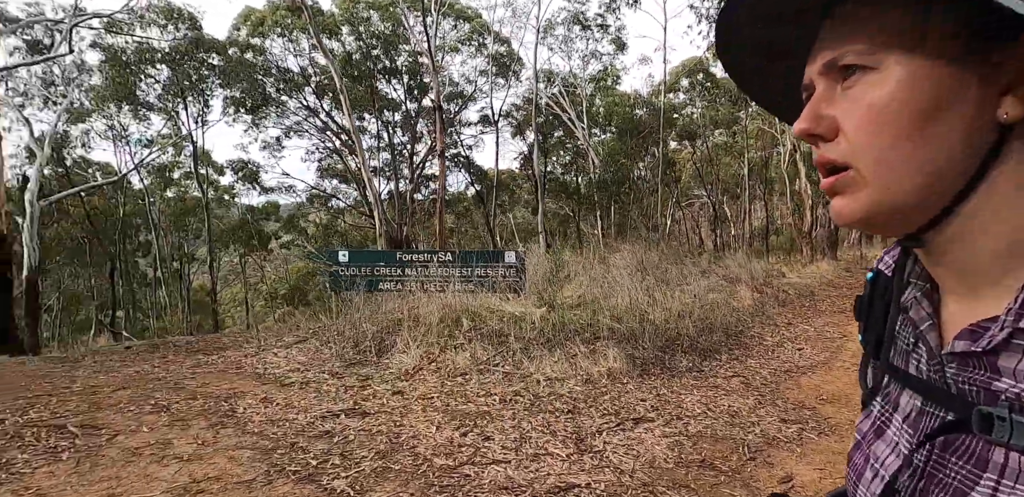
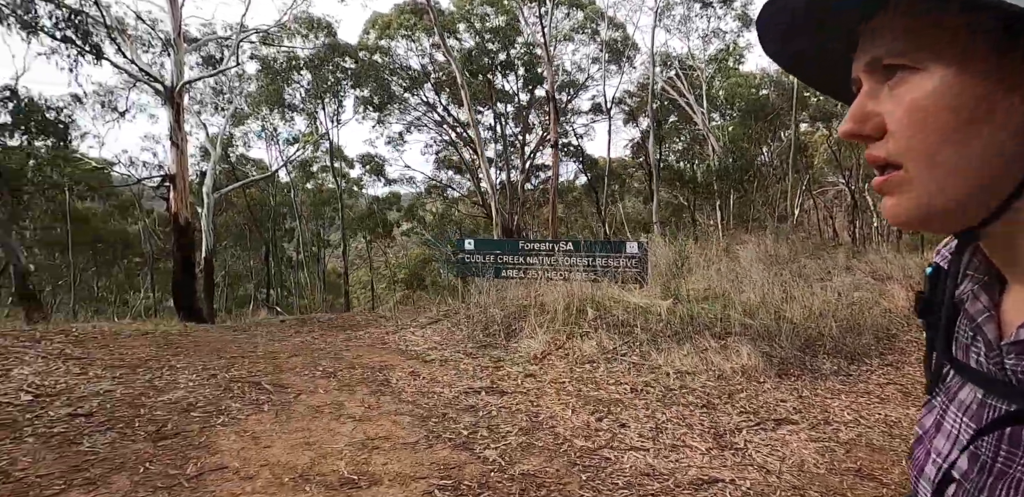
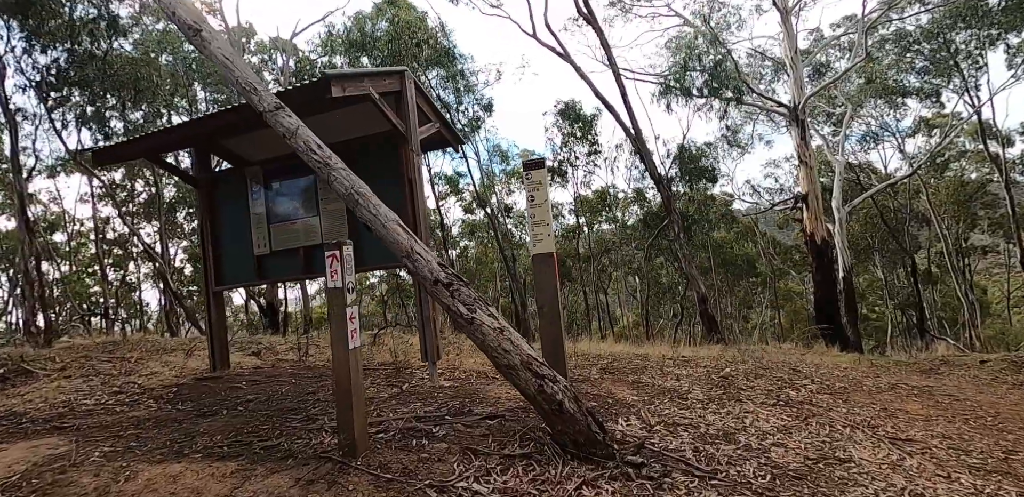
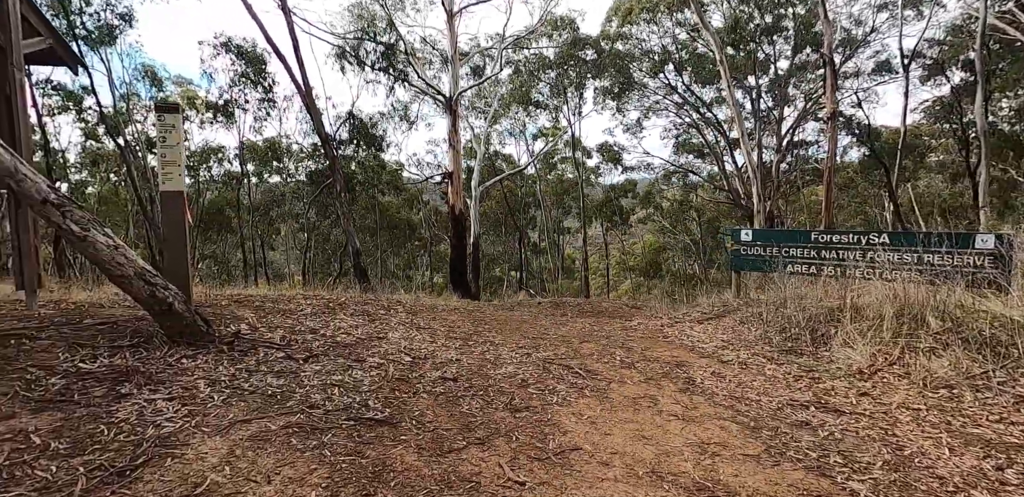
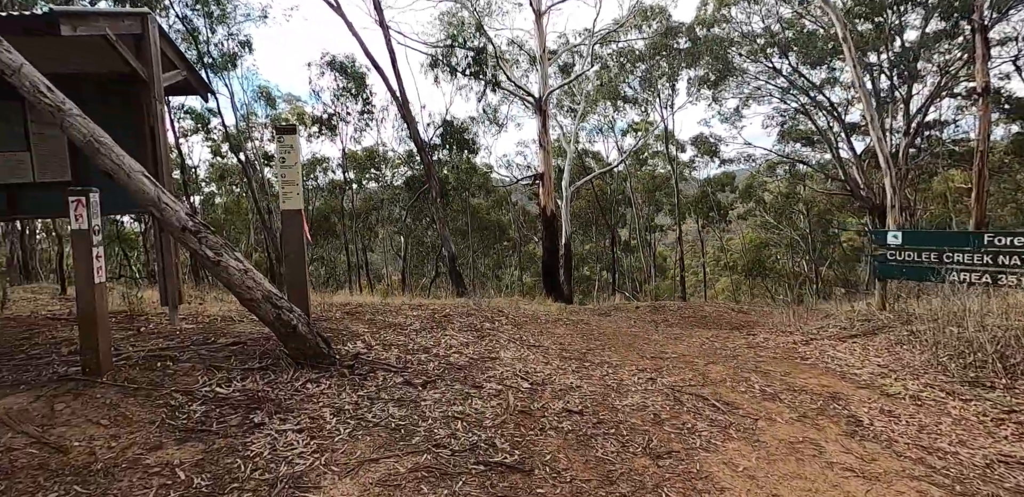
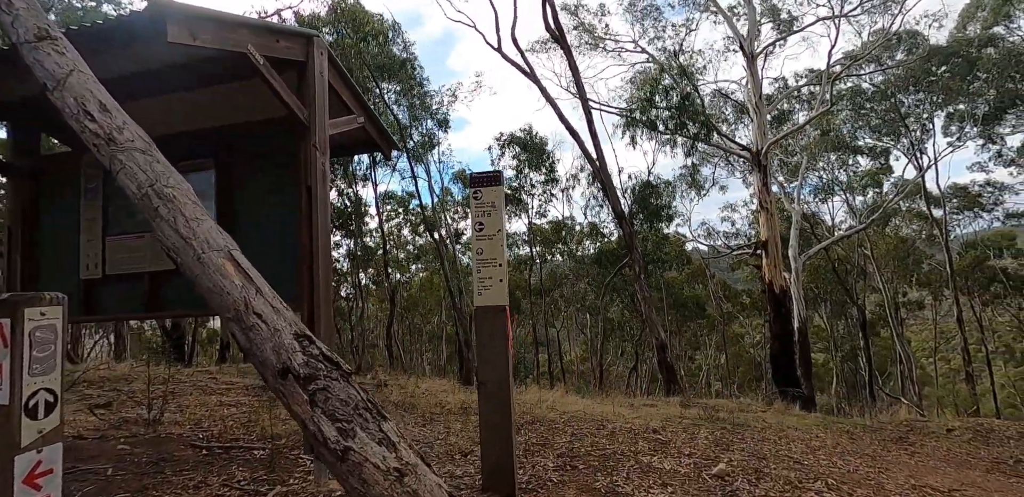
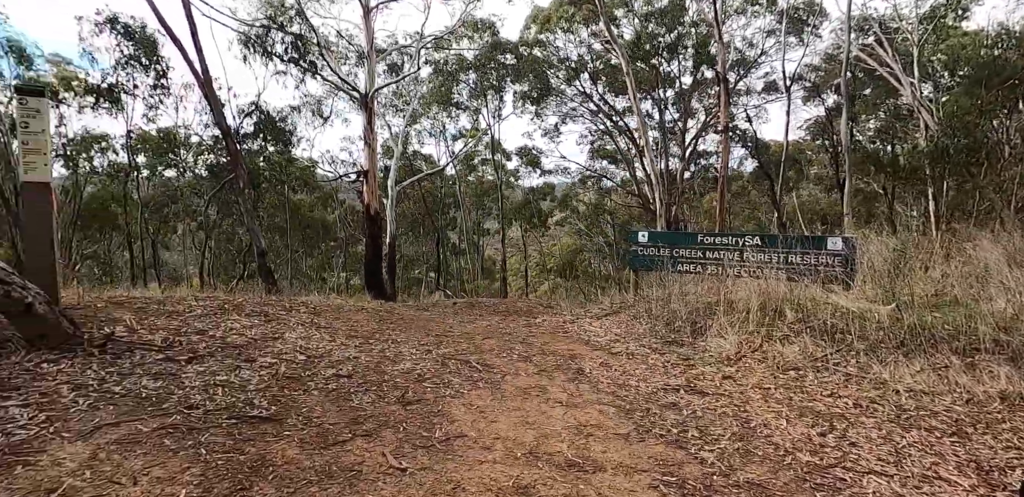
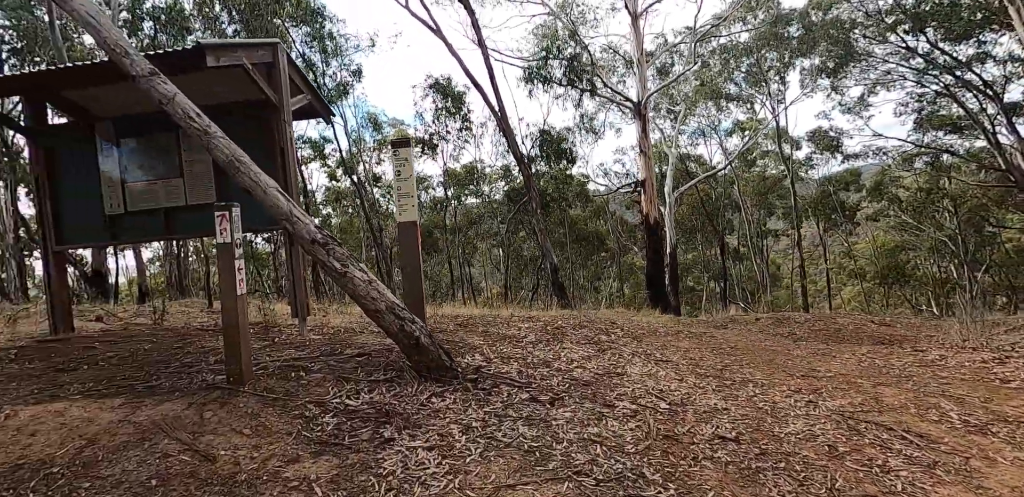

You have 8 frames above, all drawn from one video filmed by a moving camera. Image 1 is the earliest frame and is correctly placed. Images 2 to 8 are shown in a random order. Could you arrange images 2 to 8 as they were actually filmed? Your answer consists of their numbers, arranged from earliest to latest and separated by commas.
2, 7, 4, 5, 8, 3, 6
